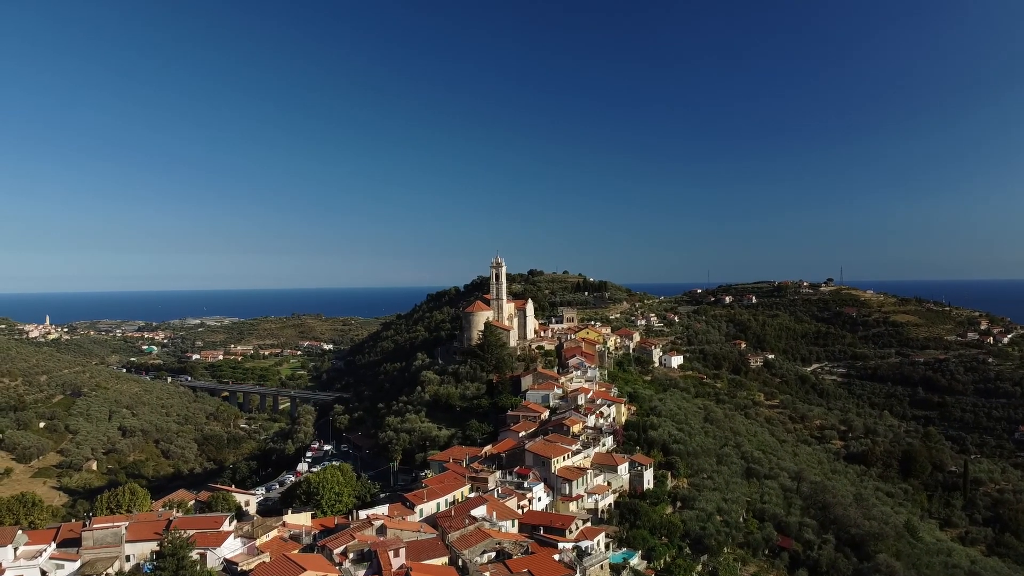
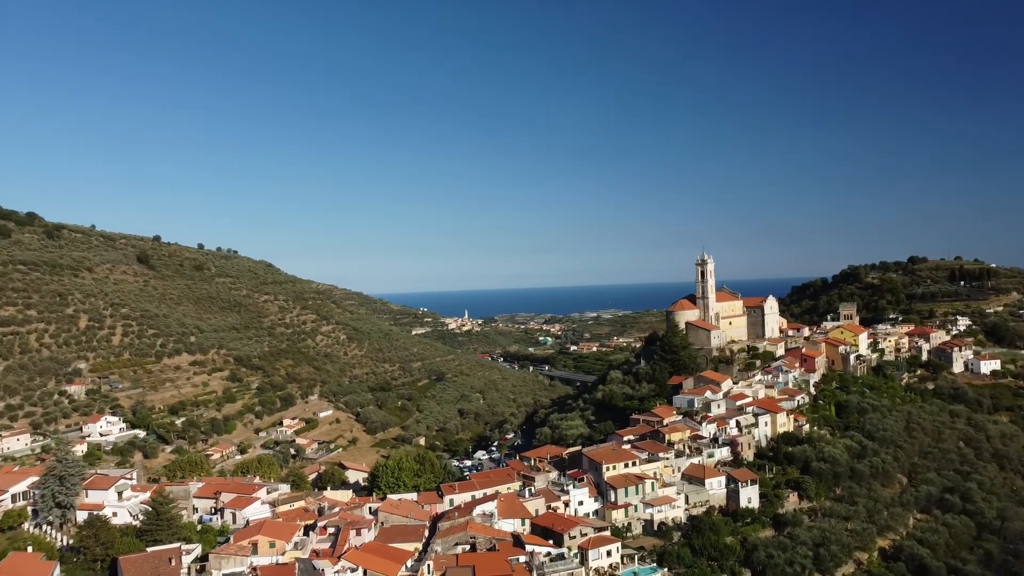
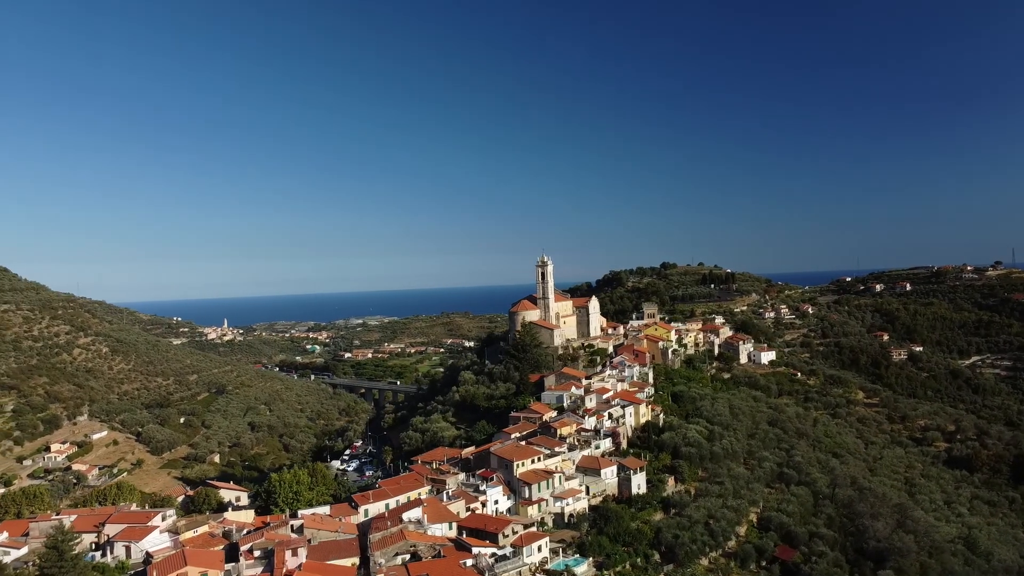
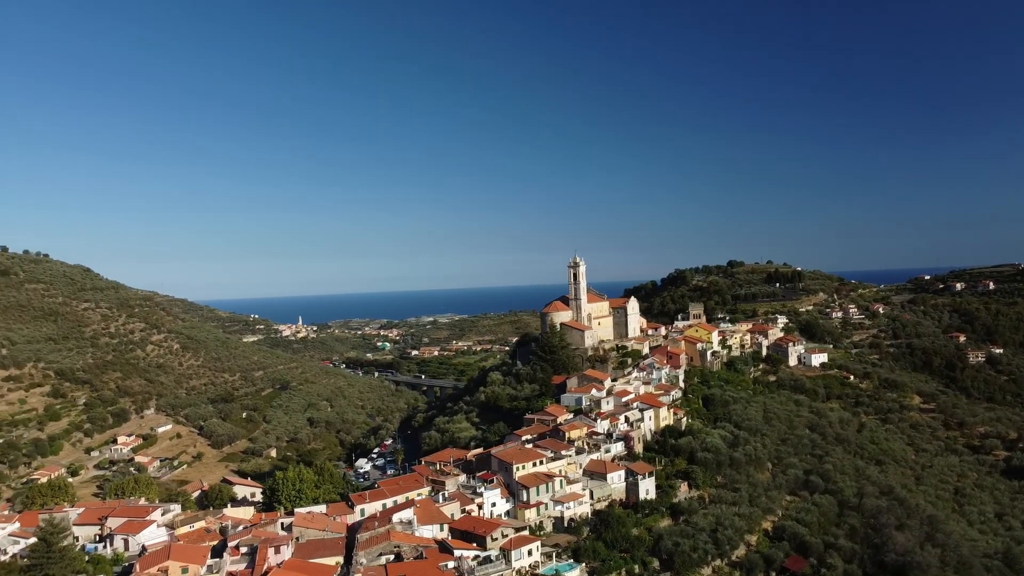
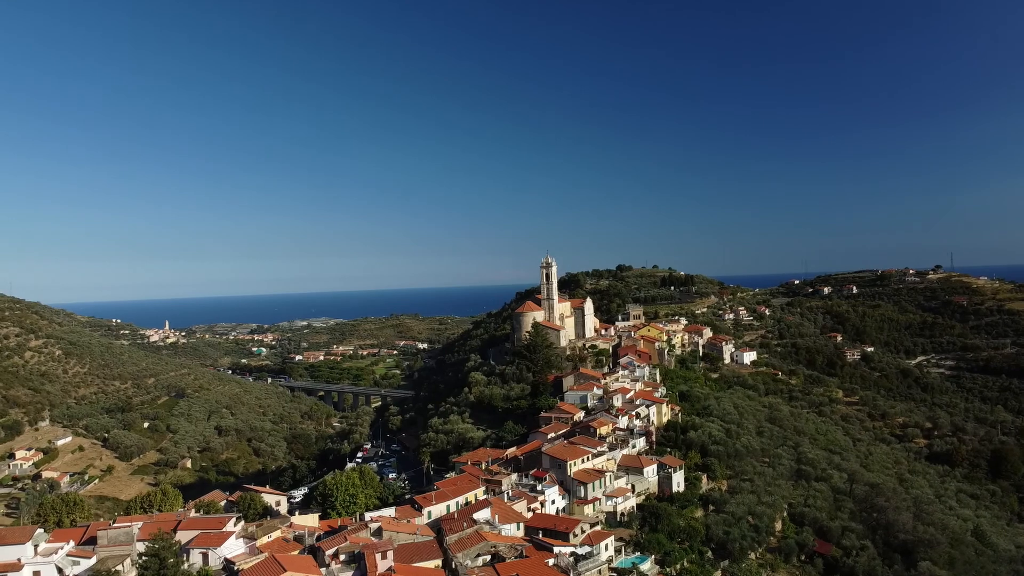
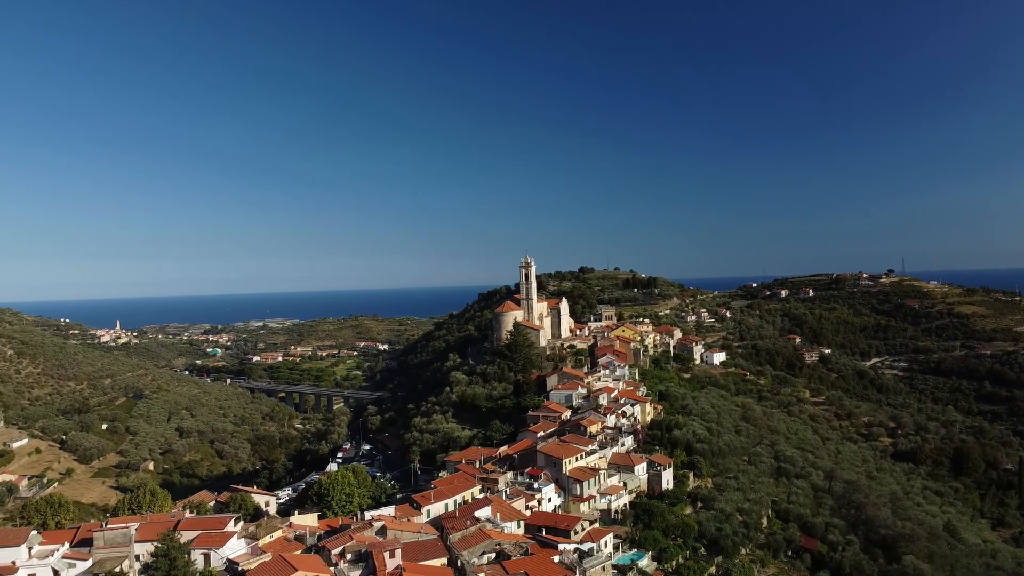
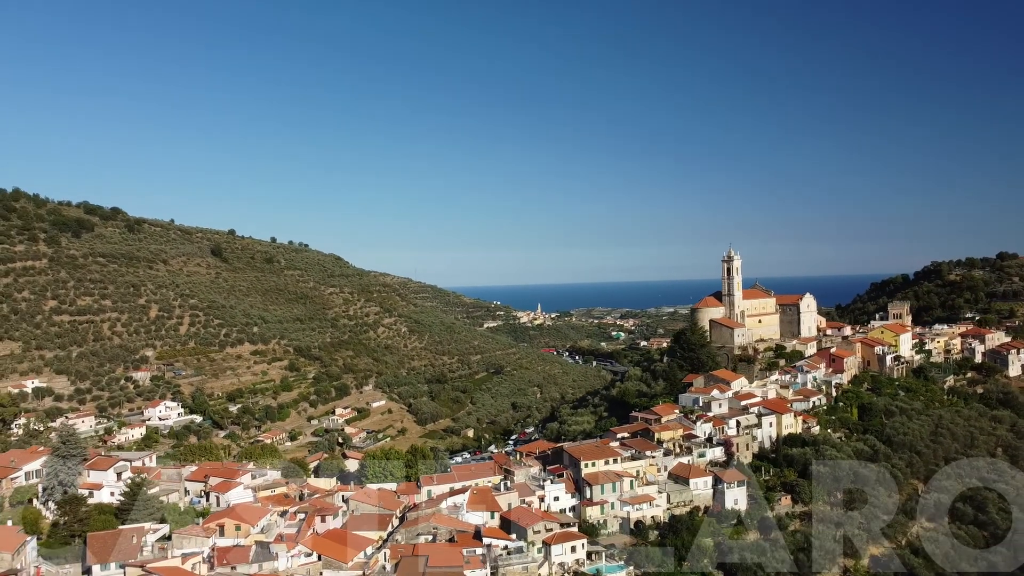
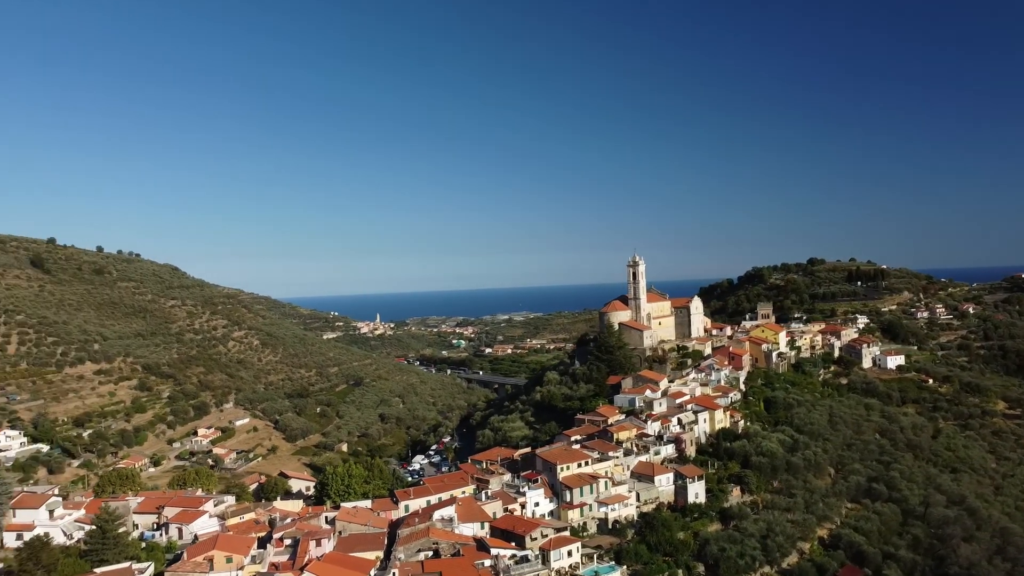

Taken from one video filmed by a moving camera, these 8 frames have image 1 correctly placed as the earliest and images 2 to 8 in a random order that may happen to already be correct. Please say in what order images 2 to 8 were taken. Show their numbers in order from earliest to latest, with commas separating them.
6, 5, 3, 4, 8, 2, 7
